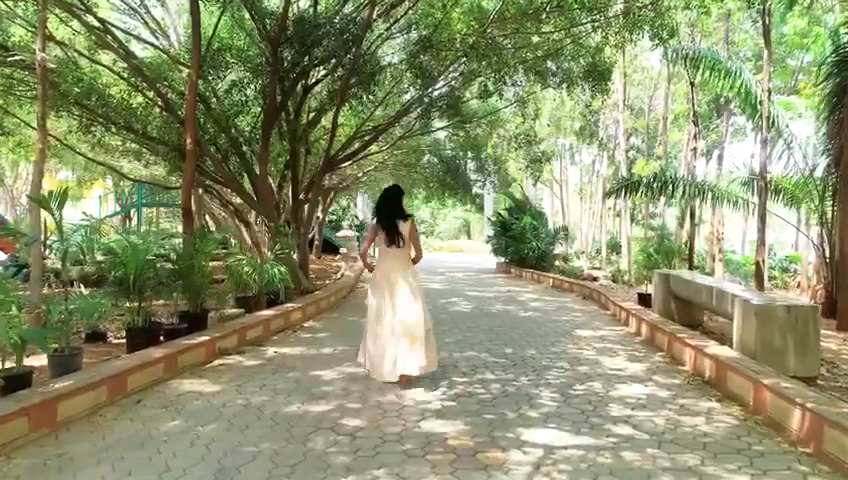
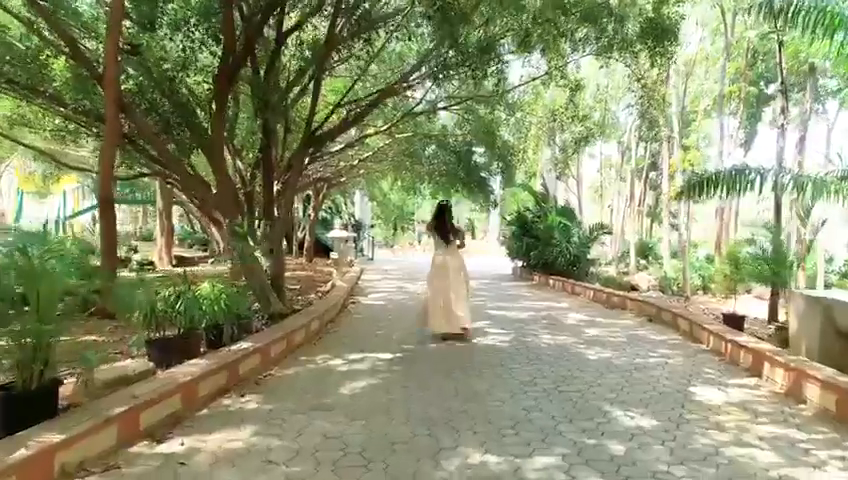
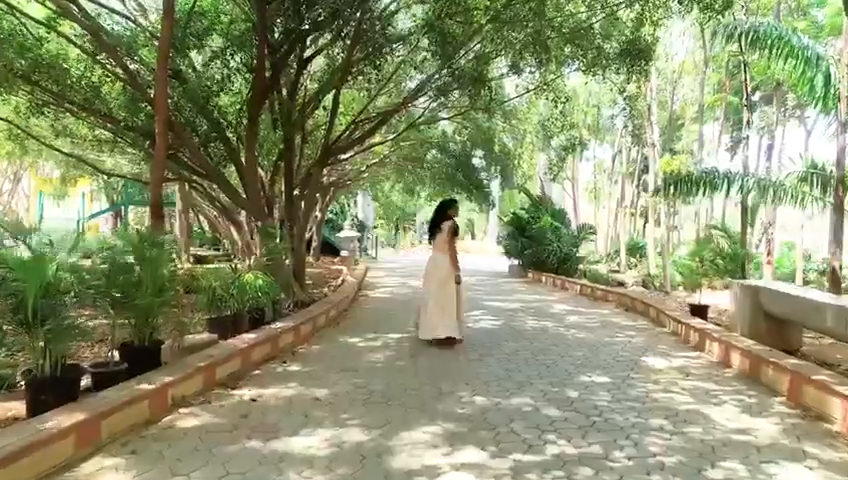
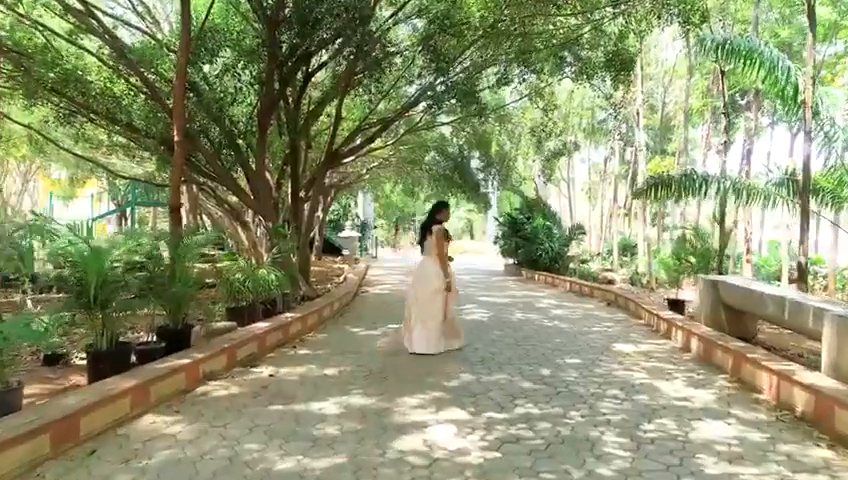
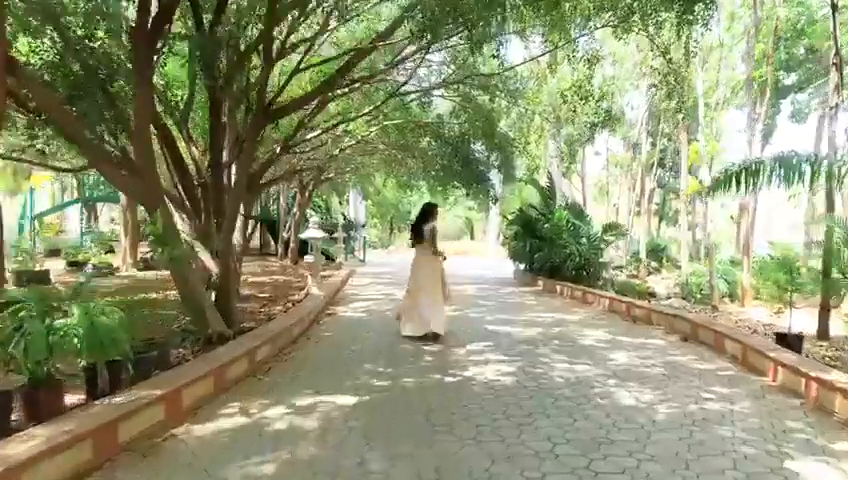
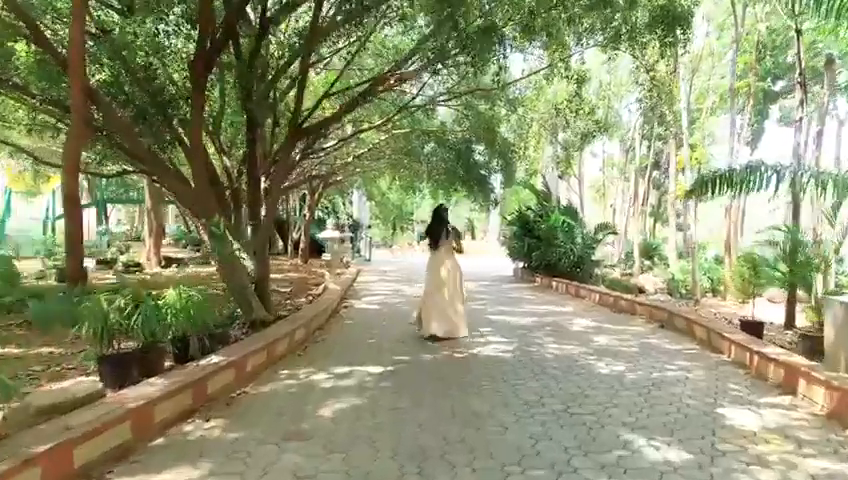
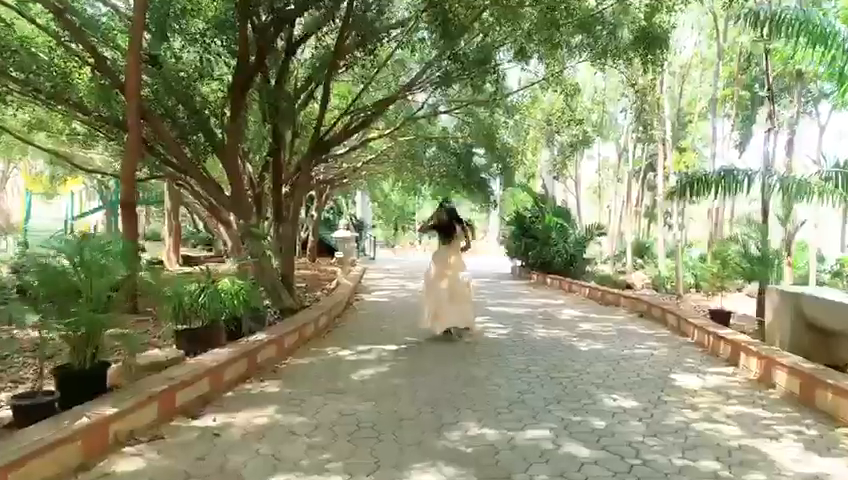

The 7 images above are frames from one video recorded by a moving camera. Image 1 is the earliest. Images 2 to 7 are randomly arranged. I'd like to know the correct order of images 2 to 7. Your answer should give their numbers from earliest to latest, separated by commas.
4, 3, 7, 2, 6, 5
